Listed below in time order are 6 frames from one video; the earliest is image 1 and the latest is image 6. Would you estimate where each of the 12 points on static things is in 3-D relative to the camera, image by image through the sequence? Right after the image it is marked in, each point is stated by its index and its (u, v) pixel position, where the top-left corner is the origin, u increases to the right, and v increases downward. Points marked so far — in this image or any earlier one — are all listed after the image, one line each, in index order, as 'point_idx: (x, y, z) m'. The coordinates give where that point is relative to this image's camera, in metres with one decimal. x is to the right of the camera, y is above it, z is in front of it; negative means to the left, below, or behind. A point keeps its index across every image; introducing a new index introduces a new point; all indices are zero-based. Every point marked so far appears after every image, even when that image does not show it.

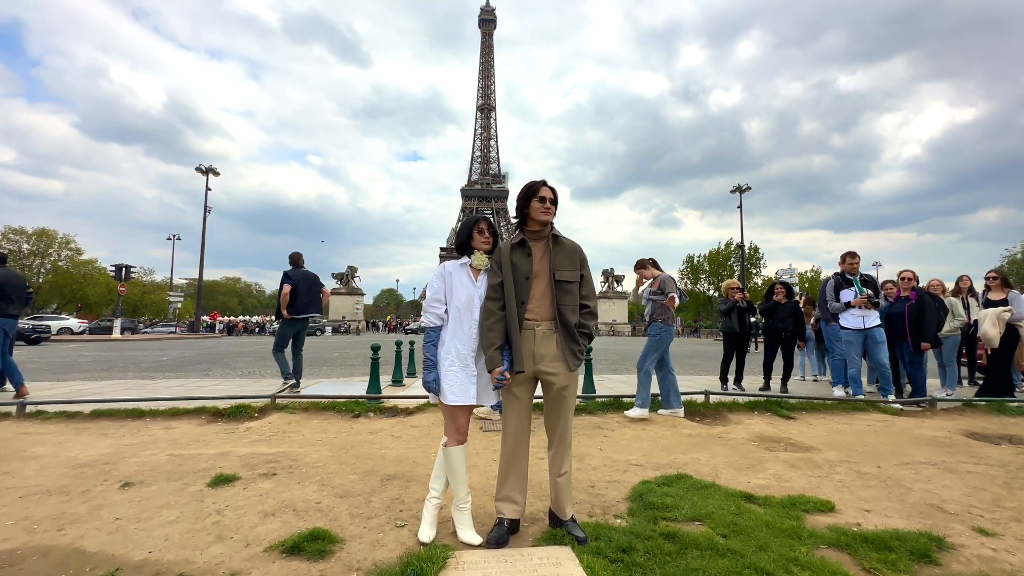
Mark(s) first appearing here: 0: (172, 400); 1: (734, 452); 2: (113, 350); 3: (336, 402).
0: (-4.4, -1.5, +5.9) m
1: (+2.2, -1.6, +4.4) m
2: (-16.3, -2.6, +18.6) m
3: (-2.3, -1.5, +6.0) m
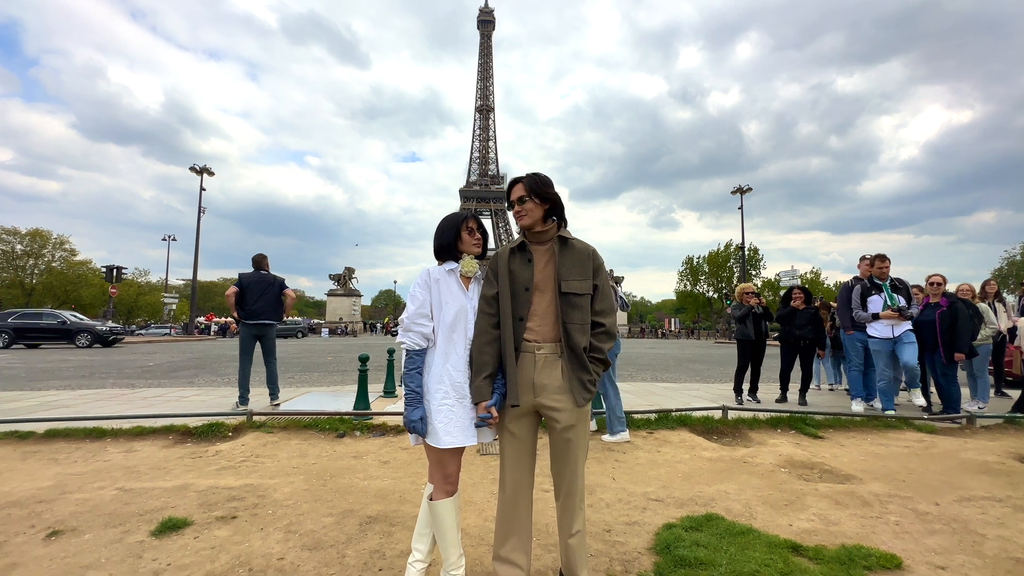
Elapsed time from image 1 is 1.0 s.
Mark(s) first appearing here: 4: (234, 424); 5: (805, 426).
0: (-4.4, -1.5, +5.3) m
1: (+2.2, -1.7, +3.9) m
2: (-16.3, -2.7, +18.0) m
3: (-2.3, -1.6, +5.4) m
4: (-3.3, -1.6, +5.3) m
5: (+3.6, -1.7, +5.5) m
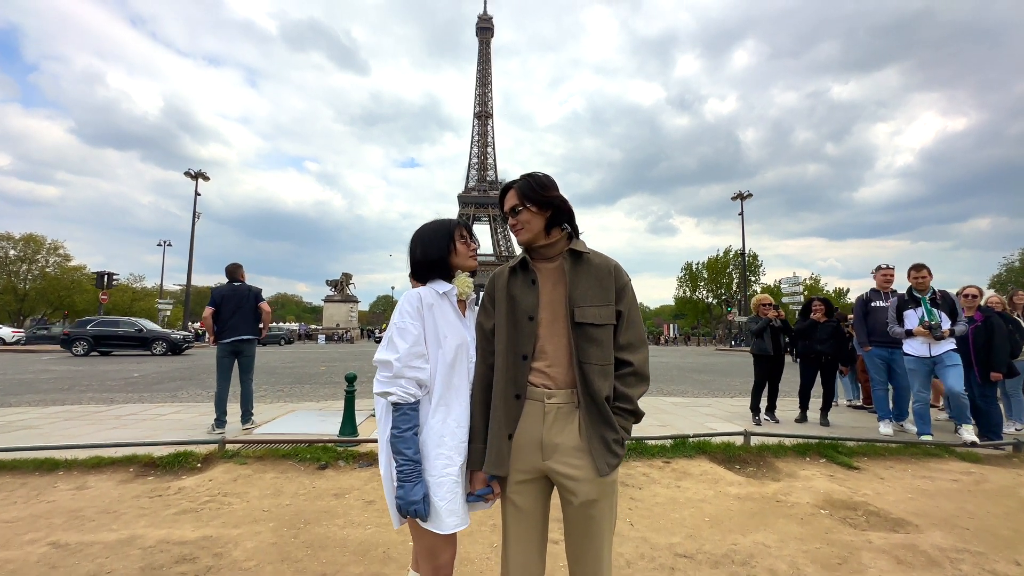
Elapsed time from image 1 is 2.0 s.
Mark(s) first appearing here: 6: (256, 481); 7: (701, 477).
0: (-4.4, -1.7, +4.8) m
1: (+2.2, -1.8, +3.3) m
2: (-16.3, -3.0, +17.4) m
3: (-2.3, -1.7, +4.9) m
4: (-3.3, -1.8, +4.8) m
5: (+3.6, -1.8, +5.0) m
6: (-2.4, -1.8, +4.2) m
7: (+1.9, -1.9, +4.5) m
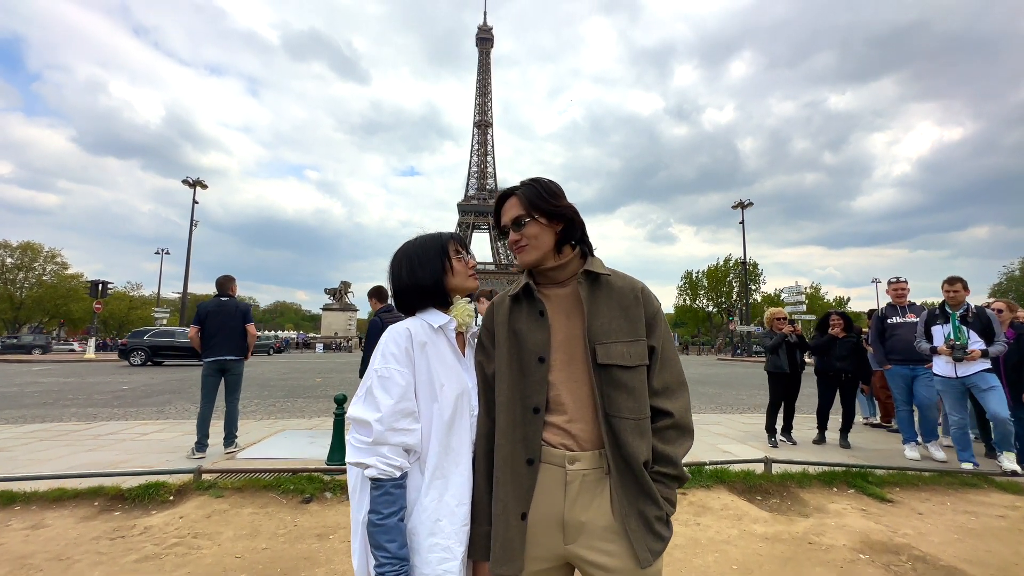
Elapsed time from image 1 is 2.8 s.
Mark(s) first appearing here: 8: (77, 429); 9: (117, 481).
0: (-4.4, -1.8, +4.4) m
1: (+2.2, -1.9, +2.9) m
2: (-16.3, -3.3, +17.0) m
3: (-2.3, -1.9, +4.5) m
4: (-3.2, -1.9, +4.4) m
5: (+3.6, -2.0, +4.6) m
6: (-2.4, -1.9, +3.8) m
7: (+1.9, -2.0, +4.1) m
8: (-7.8, -2.5, +8.2) m
9: (-3.9, -1.9, +4.5) m
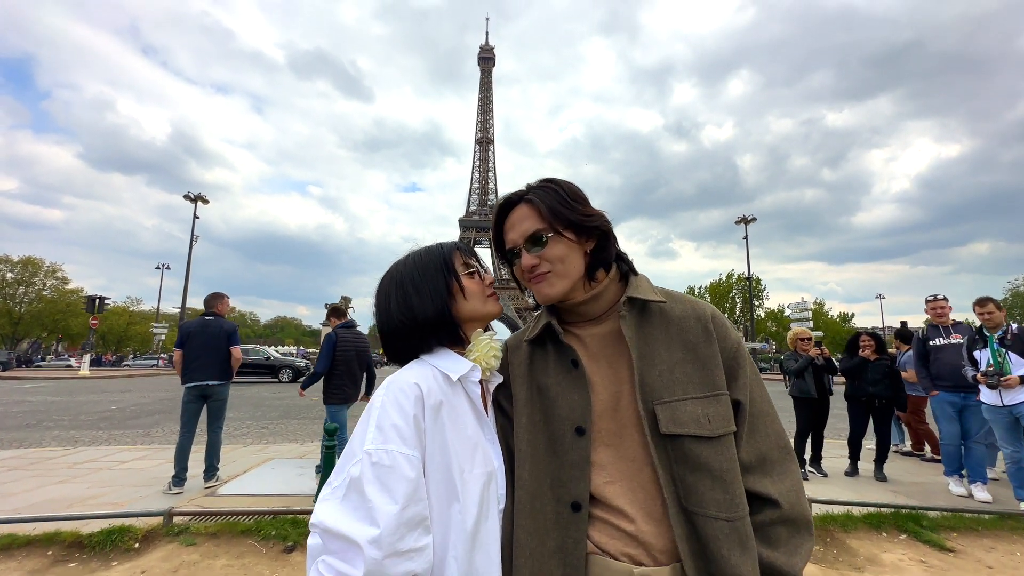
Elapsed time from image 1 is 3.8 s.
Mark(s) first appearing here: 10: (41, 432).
0: (-4.3, -2.0, +3.9) m
1: (+2.3, -2.0, +2.4) m
2: (-16.2, -3.9, +16.4) m
3: (-2.2, -2.1, +4.0) m
4: (-3.1, -2.1, +3.9) m
5: (+3.7, -2.2, +4.1) m
6: (-2.3, -2.1, +3.3) m
7: (+2.0, -2.2, +3.6) m
8: (-7.8, -2.8, +7.7) m
9: (-3.8, -2.1, +4.0) m
10: (-10.4, -3.2, +10.0) m
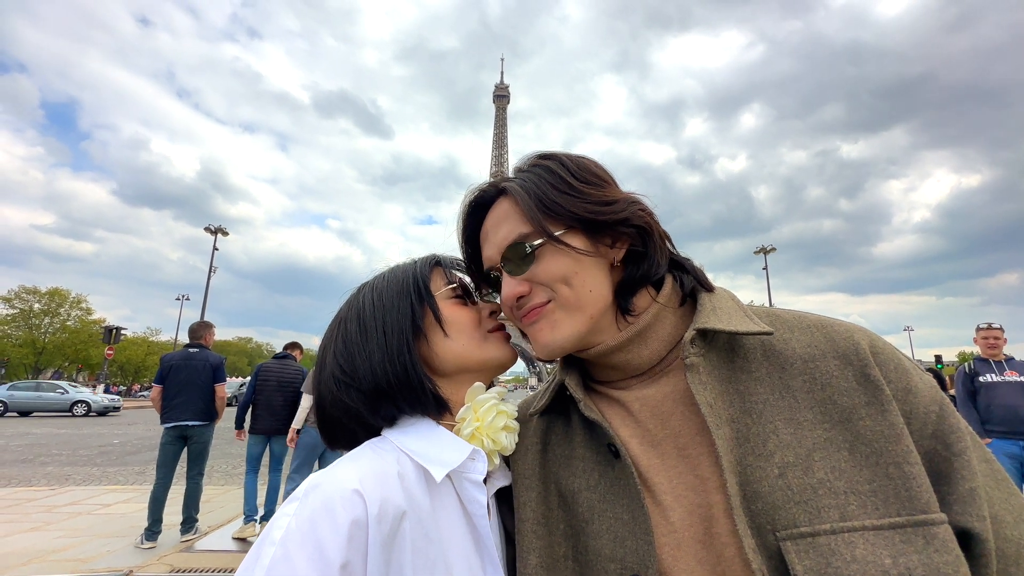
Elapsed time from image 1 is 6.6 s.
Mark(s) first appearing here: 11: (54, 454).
0: (-4.2, -2.2, +3.4) m
1: (+2.3, -2.2, +1.7) m
2: (-15.7, -5.0, +16.1) m
3: (-2.1, -2.3, +3.4) m
4: (-3.0, -2.3, +3.3) m
5: (+3.8, -2.4, +3.3) m
6: (-2.2, -2.3, +2.7) m
7: (+2.1, -2.4, +2.8) m
8: (-7.5, -3.3, +7.2) m
9: (-3.7, -2.3, +3.4) m
10: (-10.1, -3.8, +9.6) m
11: (-11.4, -4.1, +11.2) m
